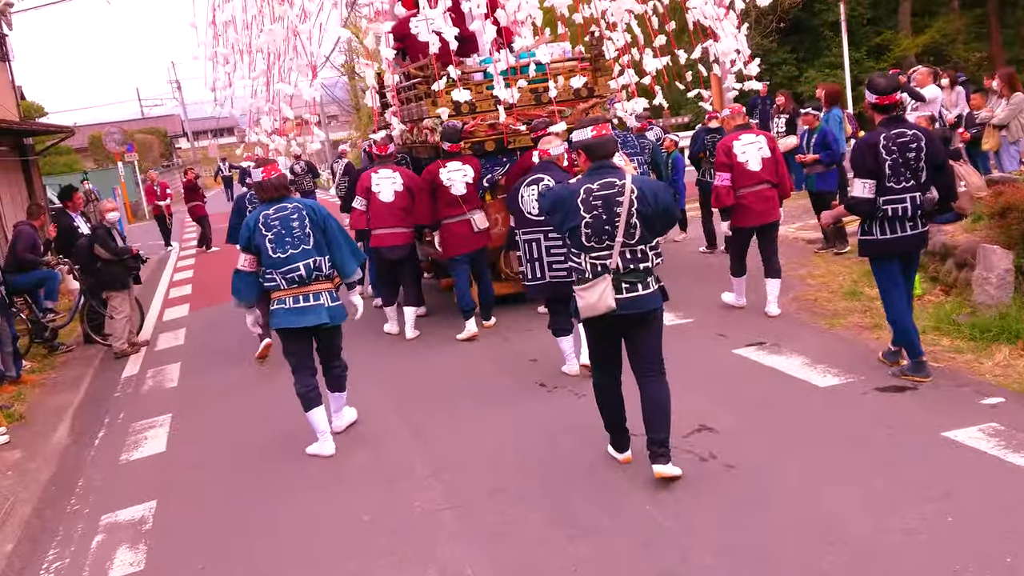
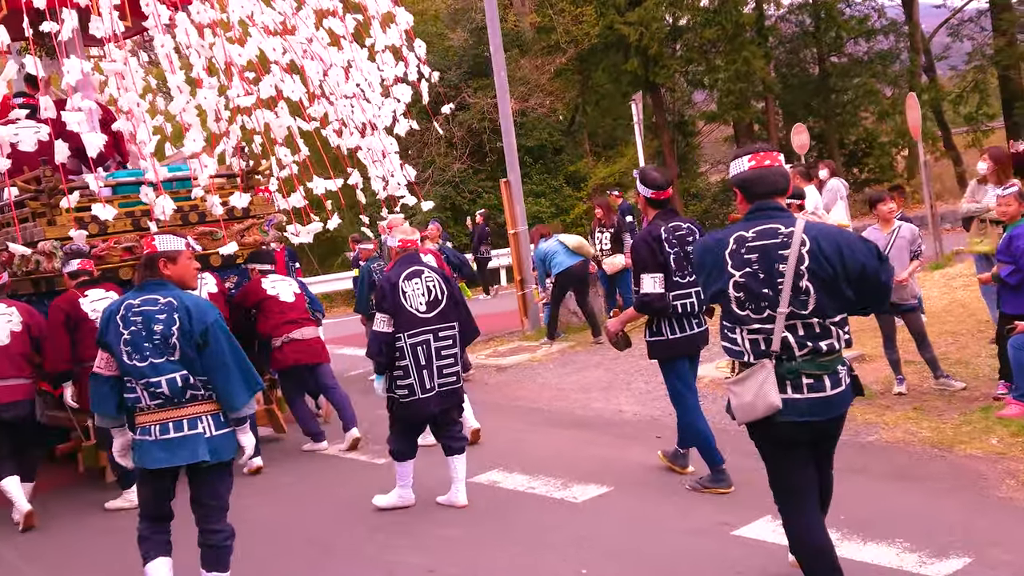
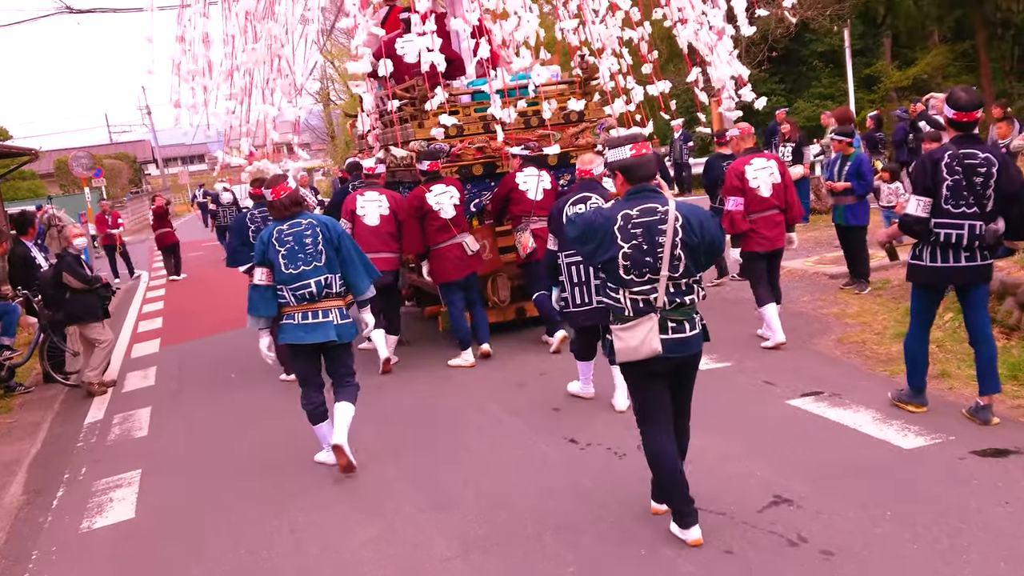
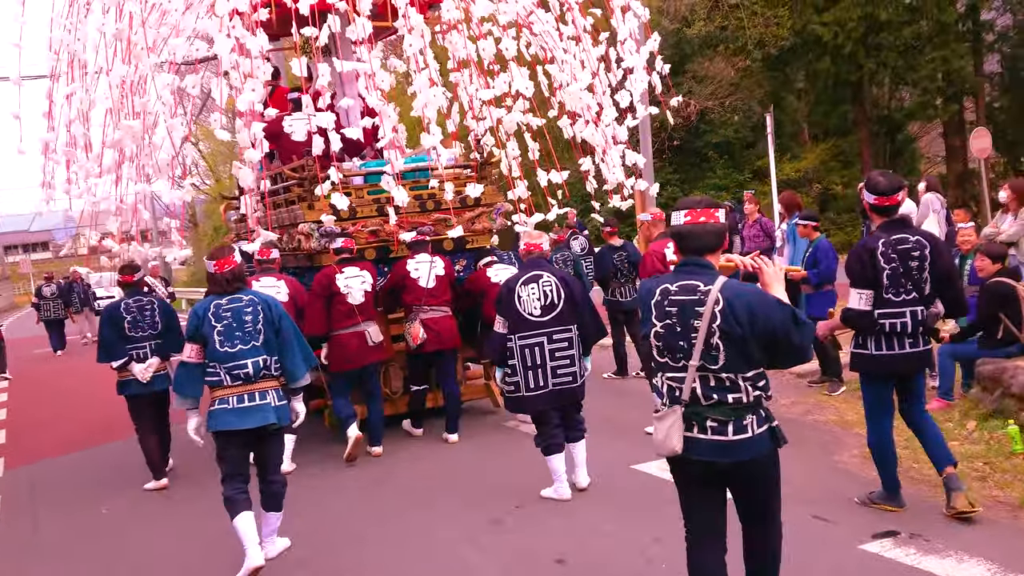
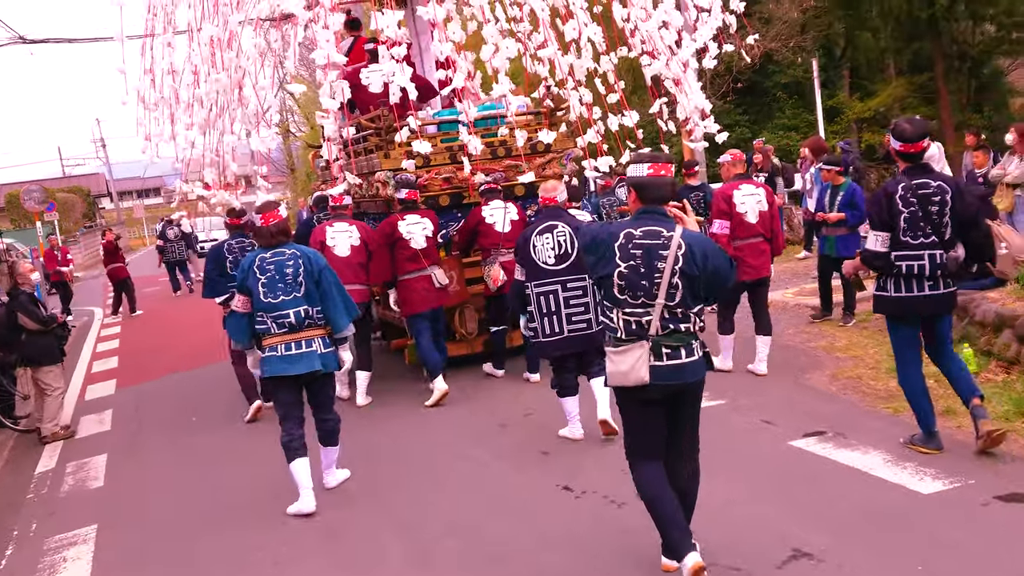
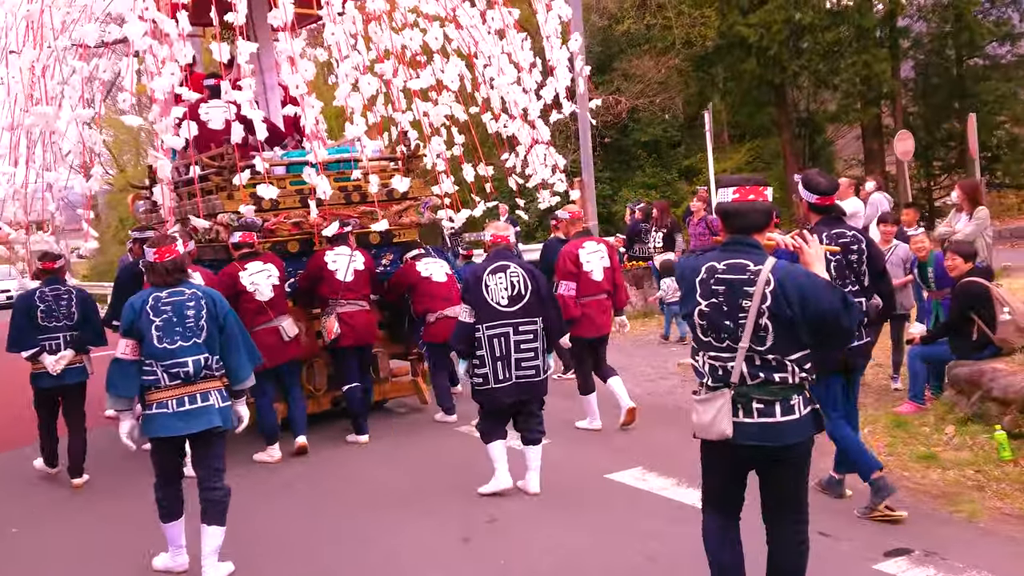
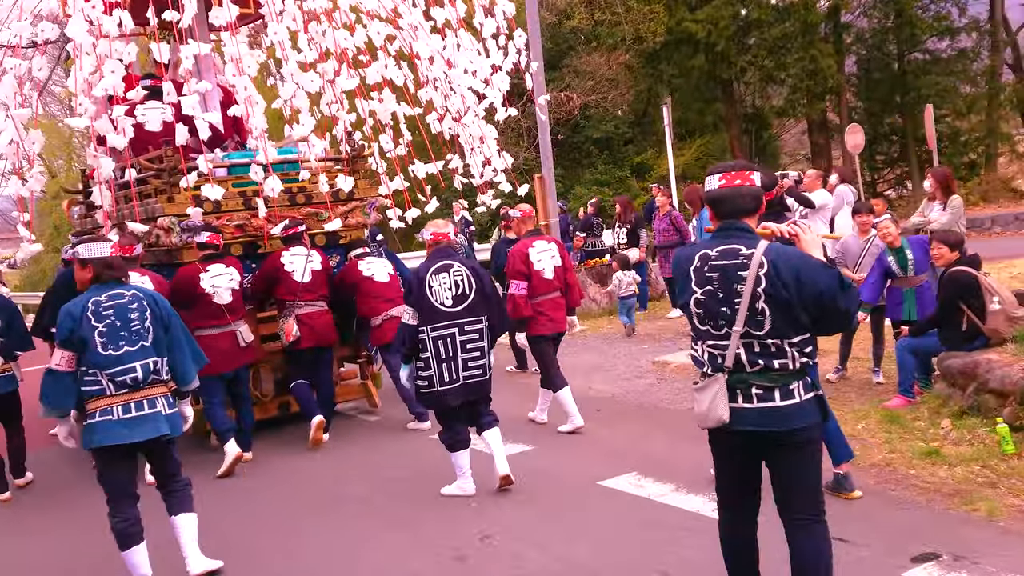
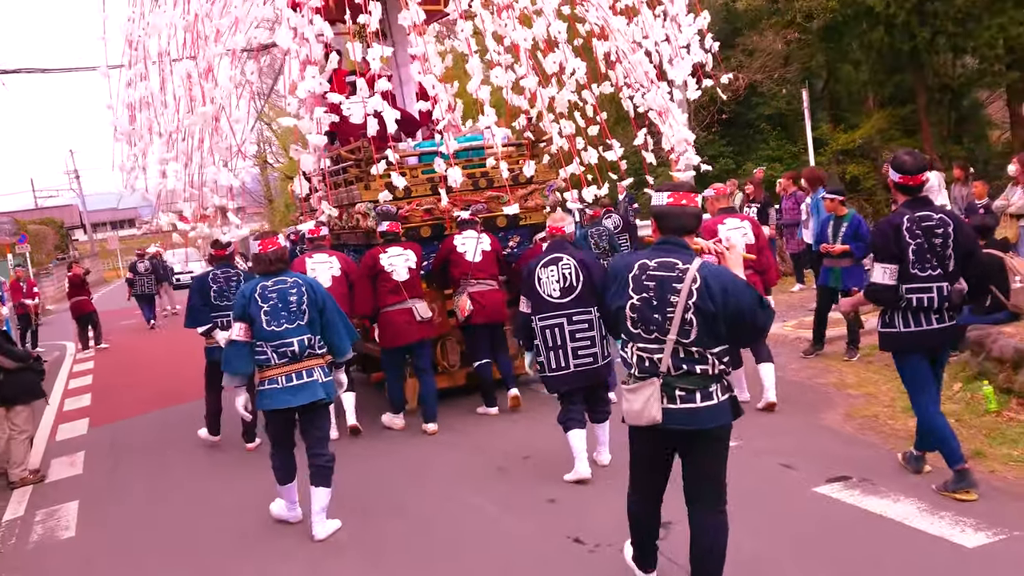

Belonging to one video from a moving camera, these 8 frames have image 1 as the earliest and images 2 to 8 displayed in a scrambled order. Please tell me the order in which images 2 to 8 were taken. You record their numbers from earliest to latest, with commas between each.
3, 5, 8, 4, 6, 7, 2
